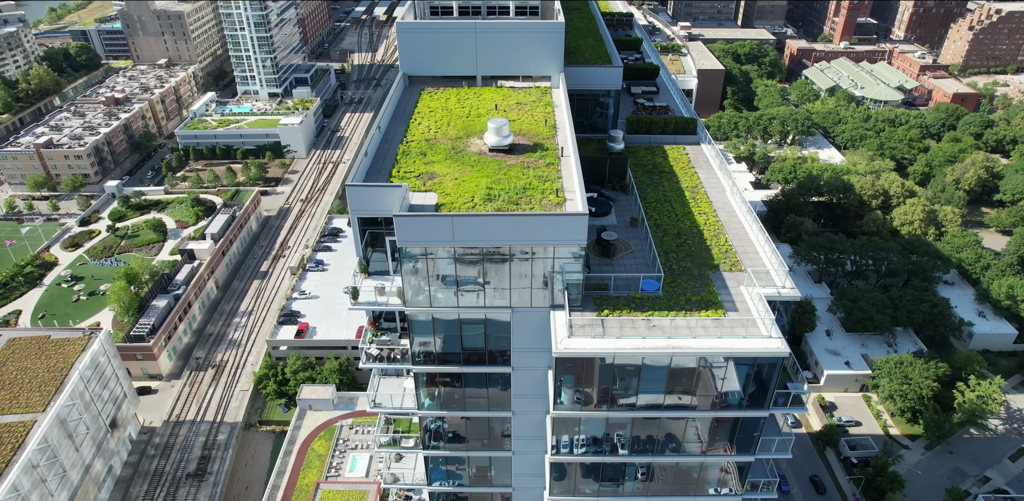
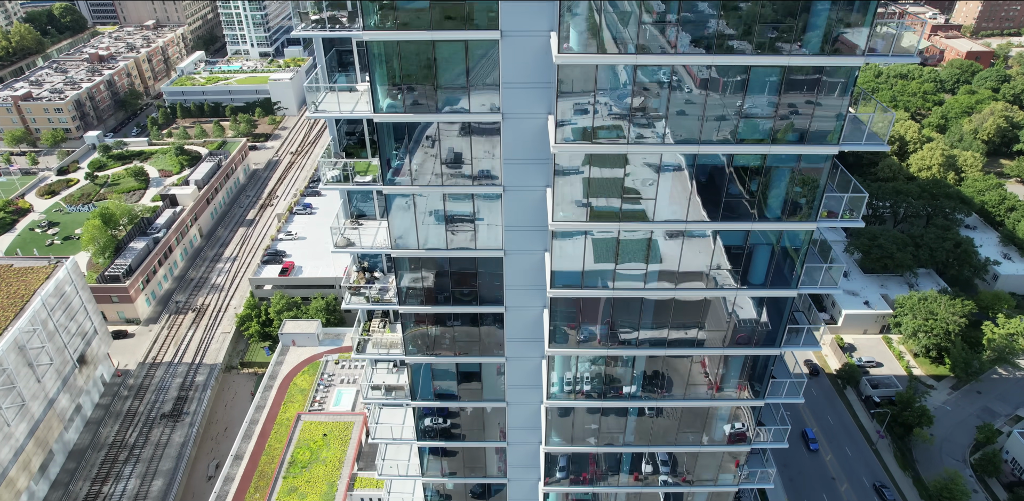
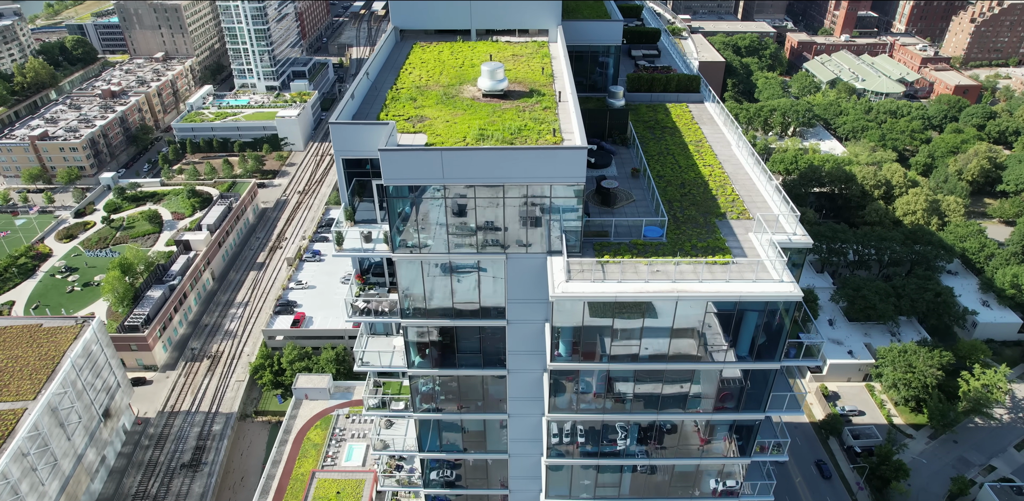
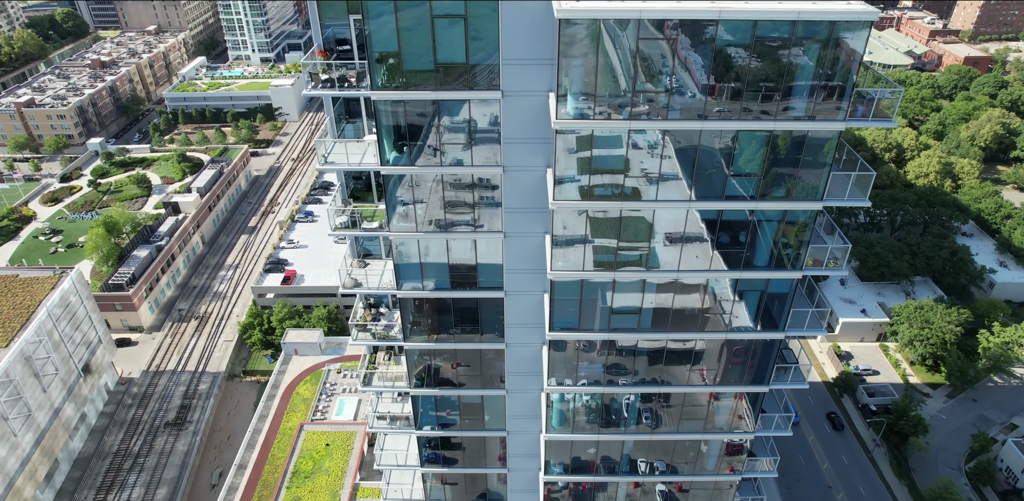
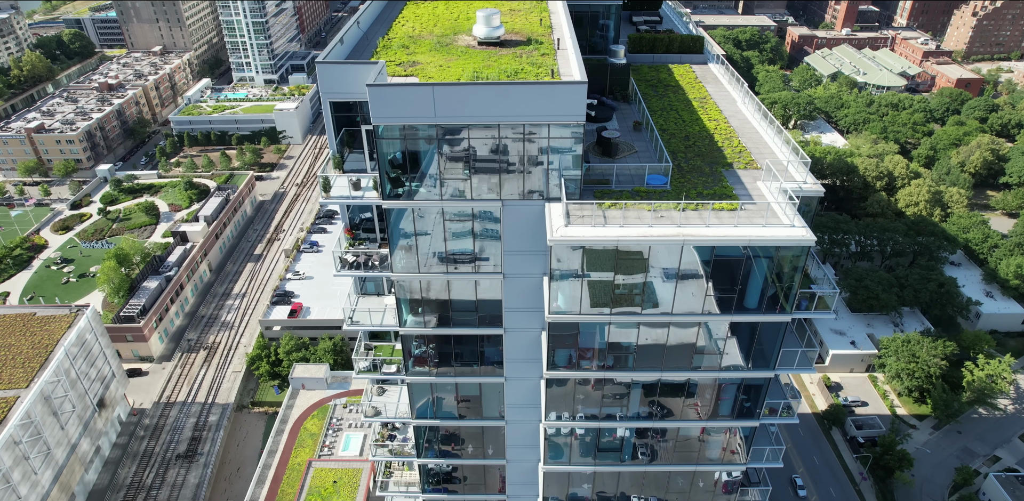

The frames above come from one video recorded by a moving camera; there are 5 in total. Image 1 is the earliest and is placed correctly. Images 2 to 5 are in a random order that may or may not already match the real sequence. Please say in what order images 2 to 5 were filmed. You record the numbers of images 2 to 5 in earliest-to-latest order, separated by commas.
3, 5, 4, 2
